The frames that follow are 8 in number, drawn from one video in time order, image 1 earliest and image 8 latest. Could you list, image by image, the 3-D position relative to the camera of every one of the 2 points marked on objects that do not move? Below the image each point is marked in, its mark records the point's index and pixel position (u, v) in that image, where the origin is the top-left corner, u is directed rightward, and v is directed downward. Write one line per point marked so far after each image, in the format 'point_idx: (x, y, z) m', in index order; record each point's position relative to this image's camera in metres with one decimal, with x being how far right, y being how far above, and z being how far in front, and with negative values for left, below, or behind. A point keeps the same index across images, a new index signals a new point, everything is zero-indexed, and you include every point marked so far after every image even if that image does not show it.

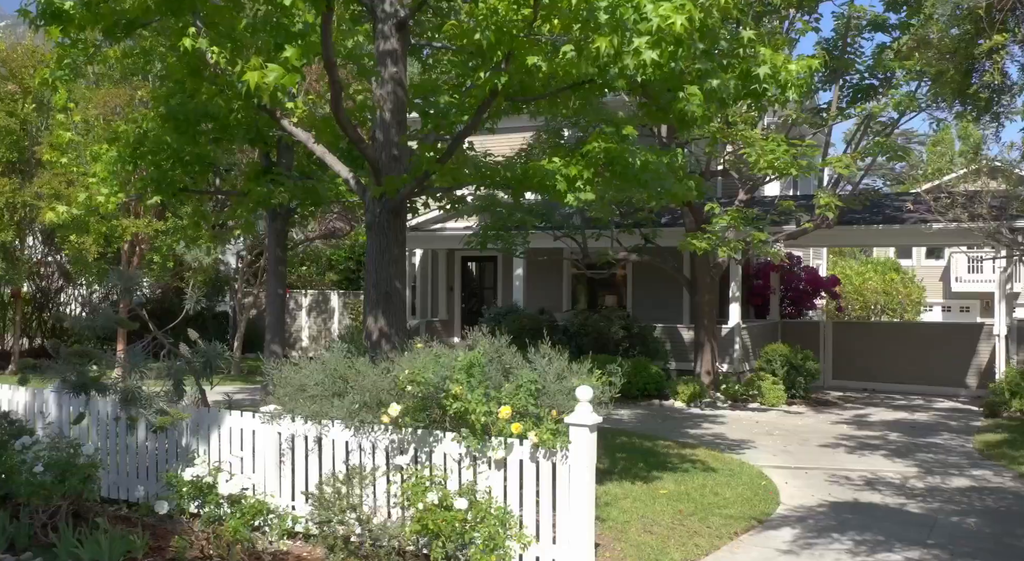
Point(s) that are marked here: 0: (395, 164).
0: (-1.0, +1.0, +8.6) m
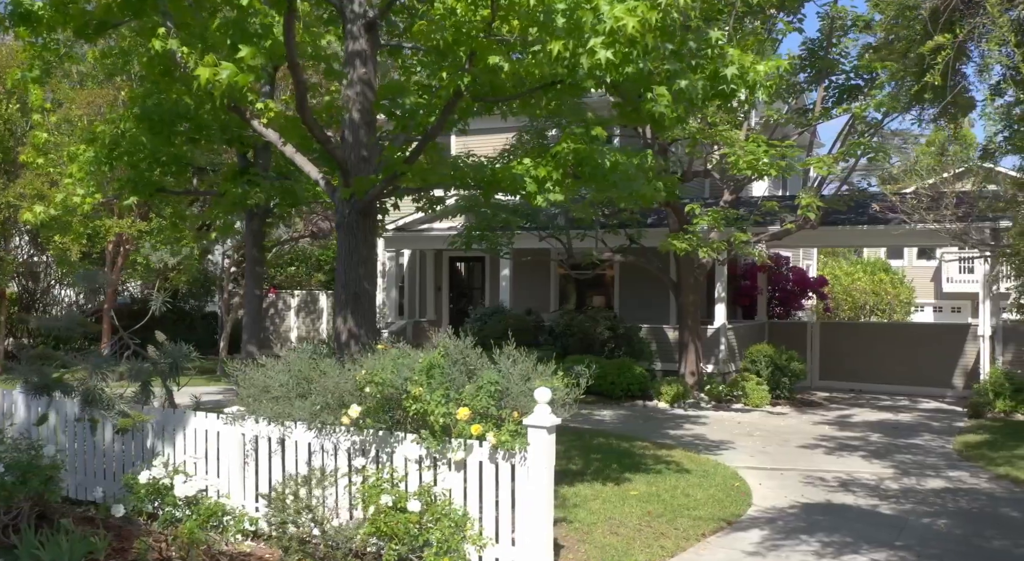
0: (-1.3, +1.0, +8.5) m
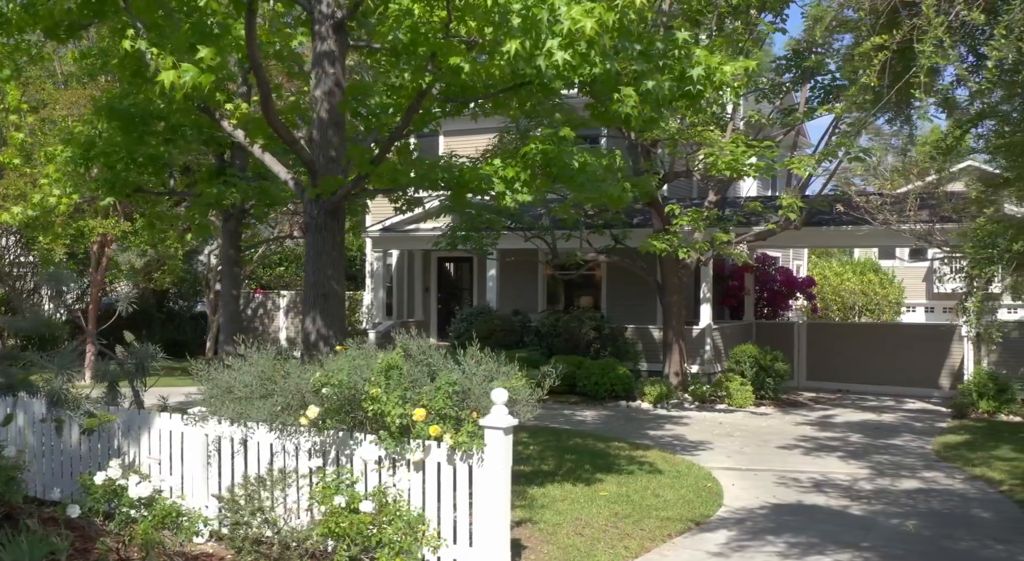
0: (-1.6, +1.0, +8.5) m
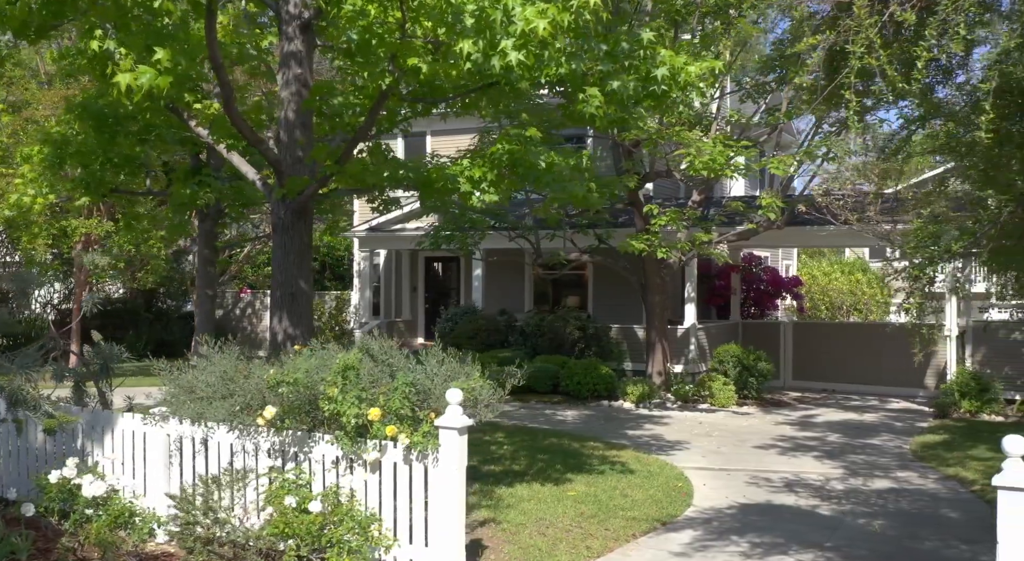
0: (-1.9, +1.0, +8.5) m
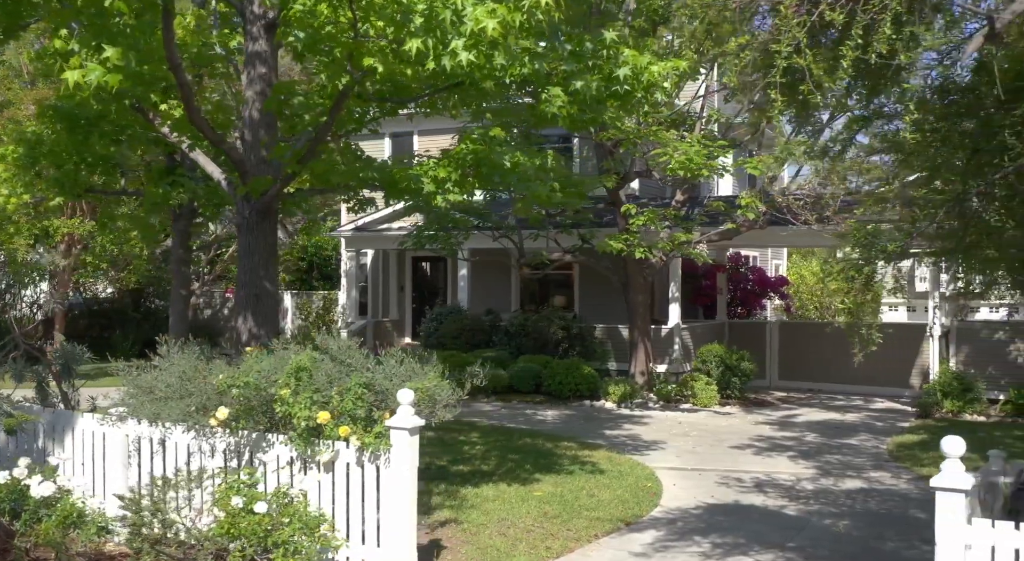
0: (-2.2, +1.0, +8.5) m
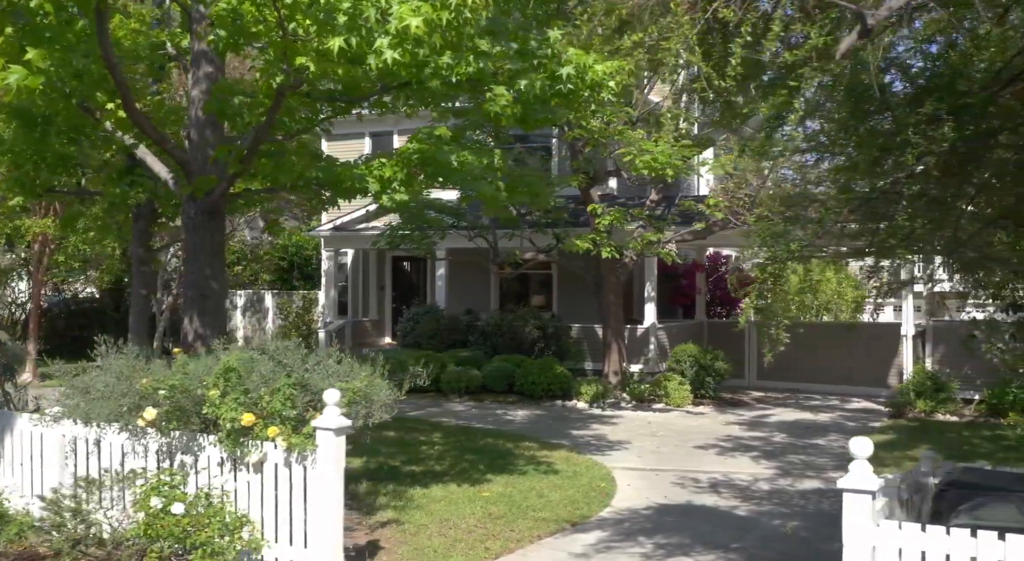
0: (-2.7, +1.0, +8.5) m
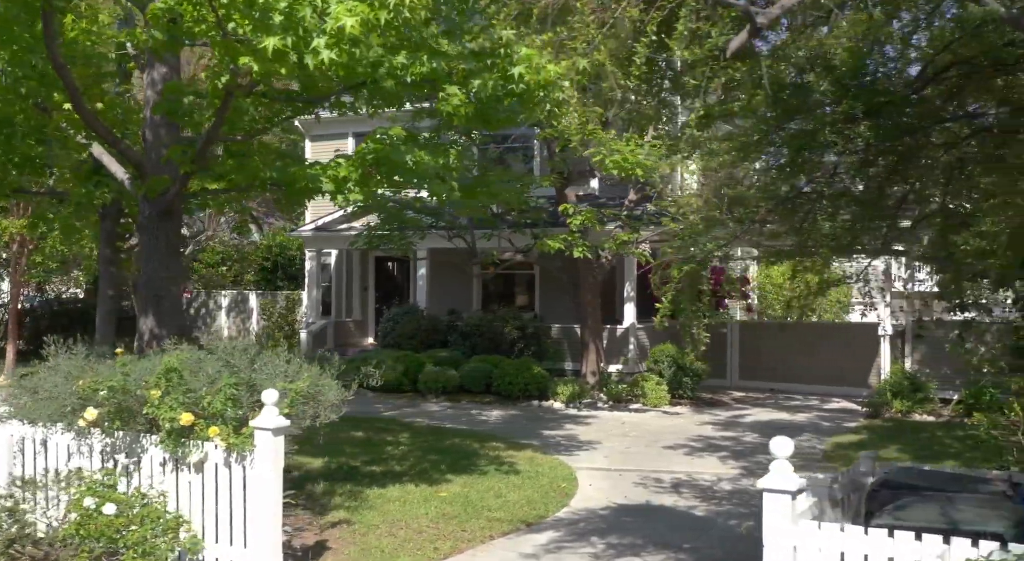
0: (-3.1, +1.0, +8.5) m
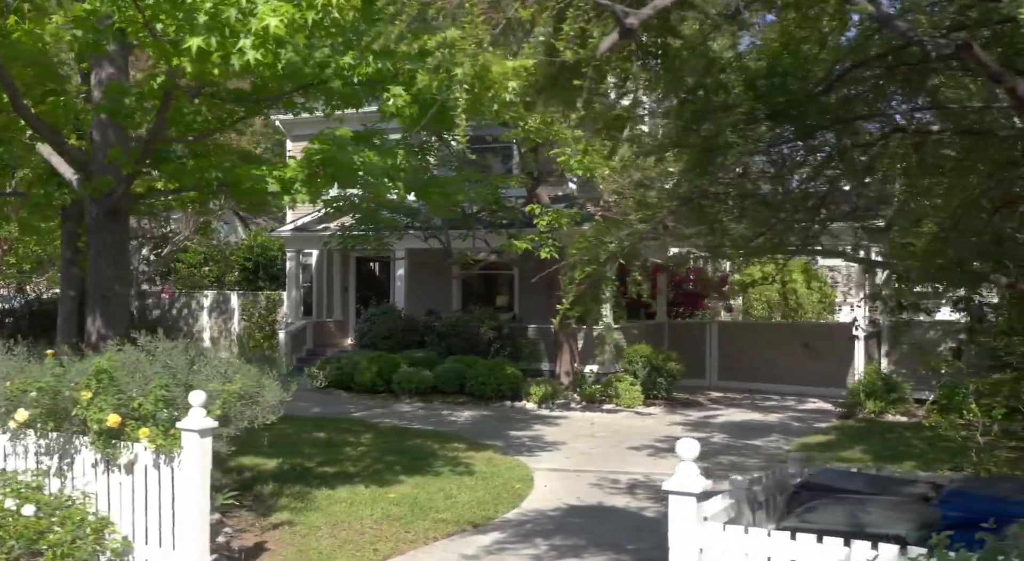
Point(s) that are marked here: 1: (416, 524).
0: (-3.6, +1.0, +8.5) m
1: (-0.8, -2.1, +8.2) m
